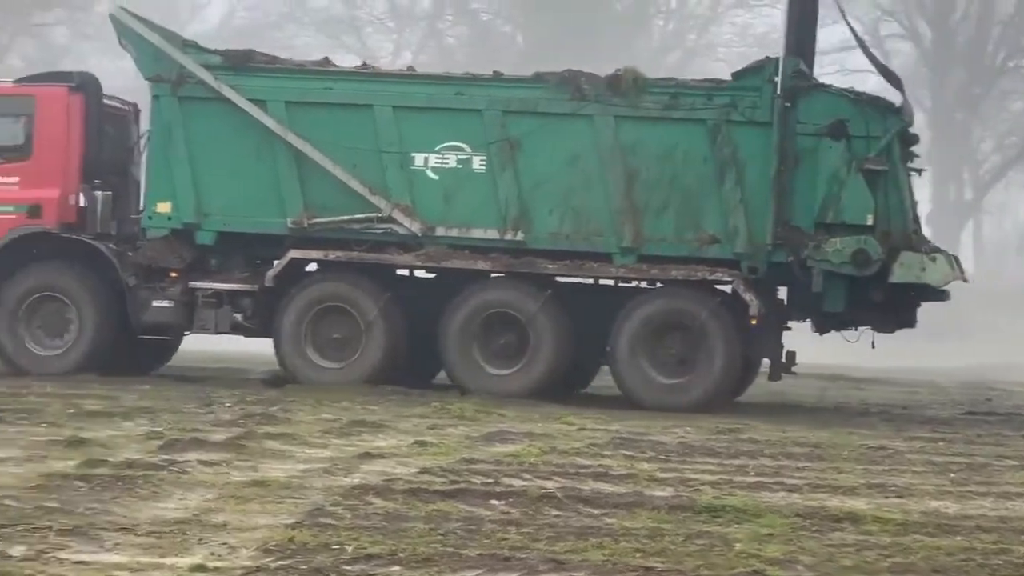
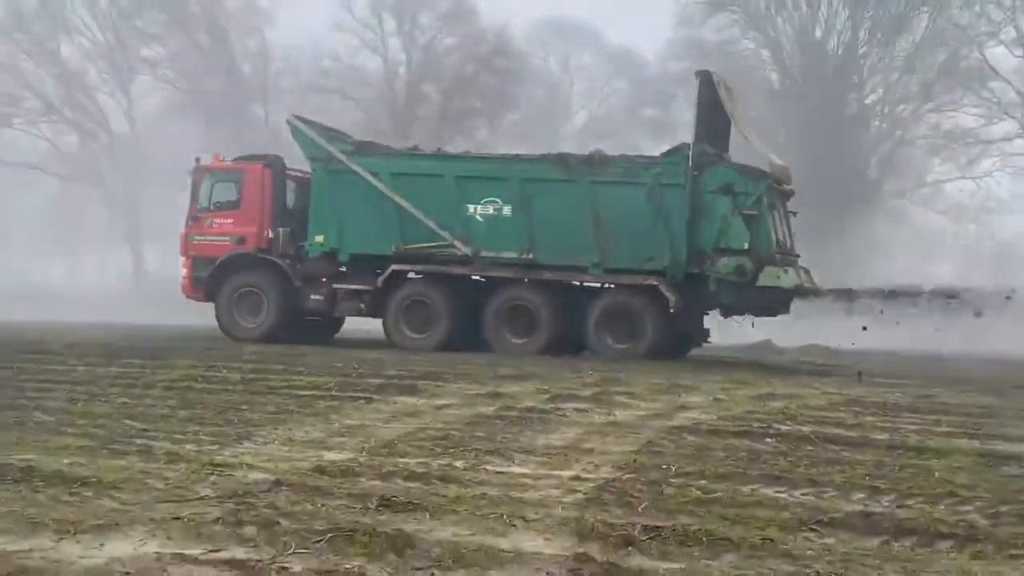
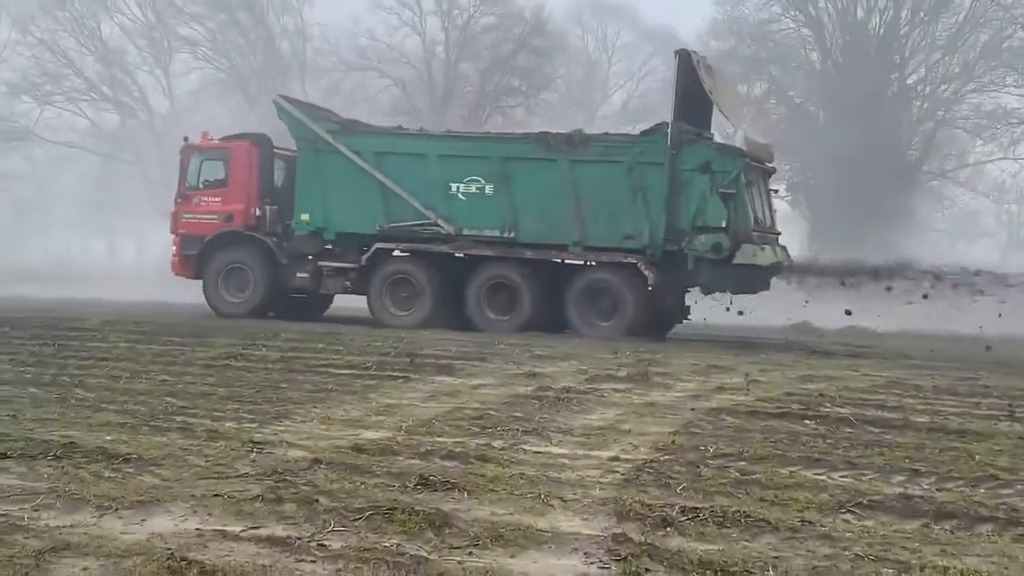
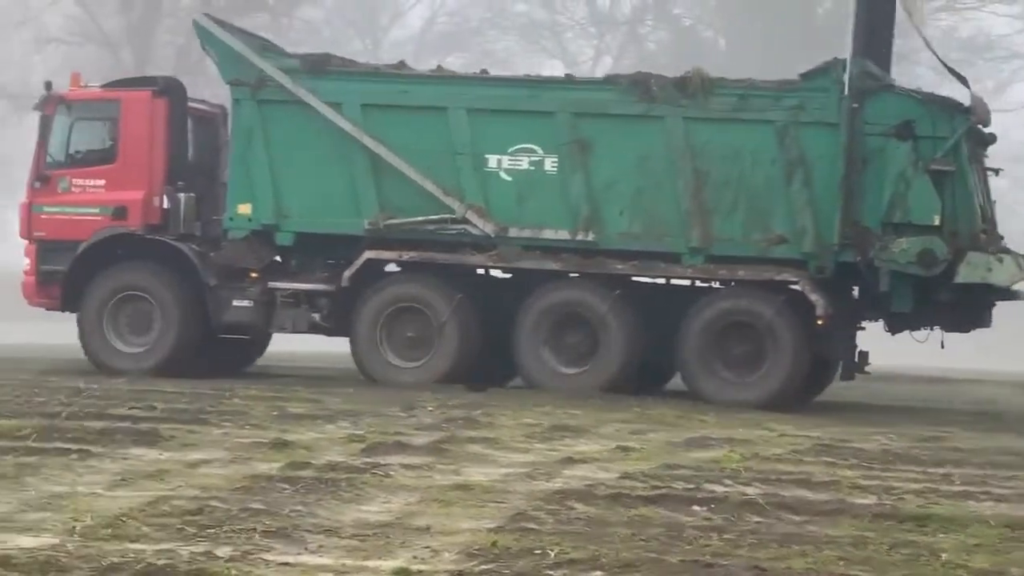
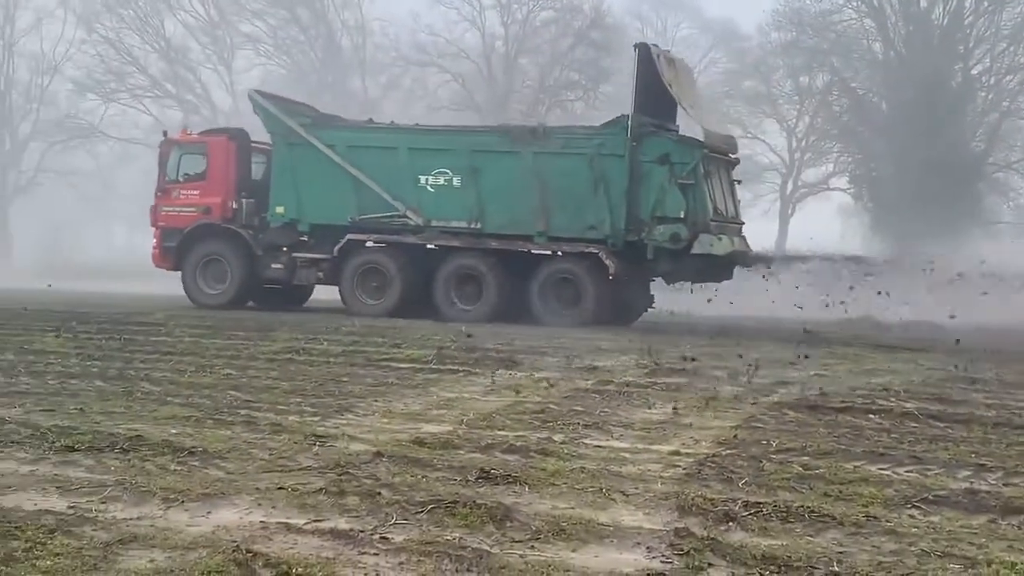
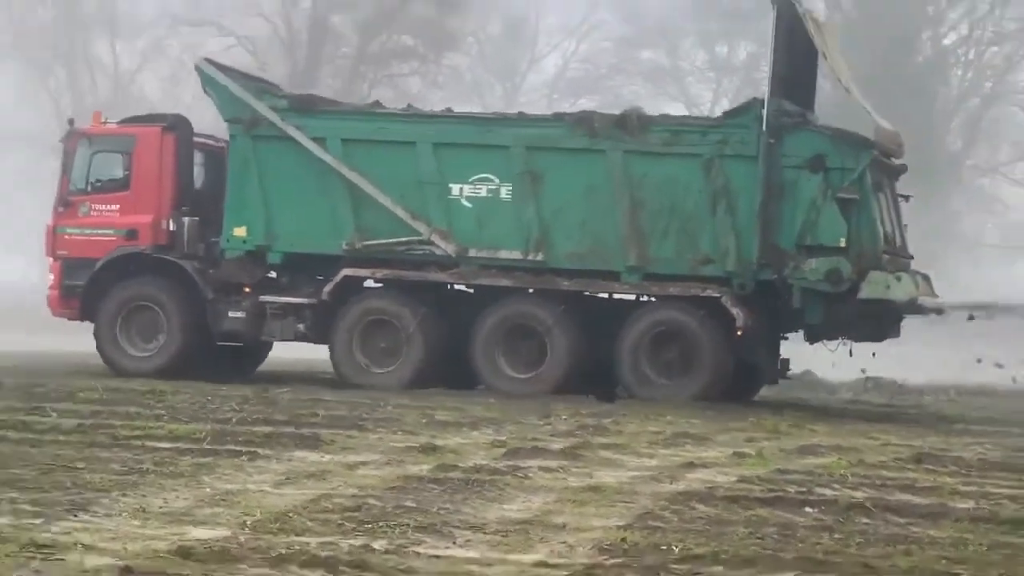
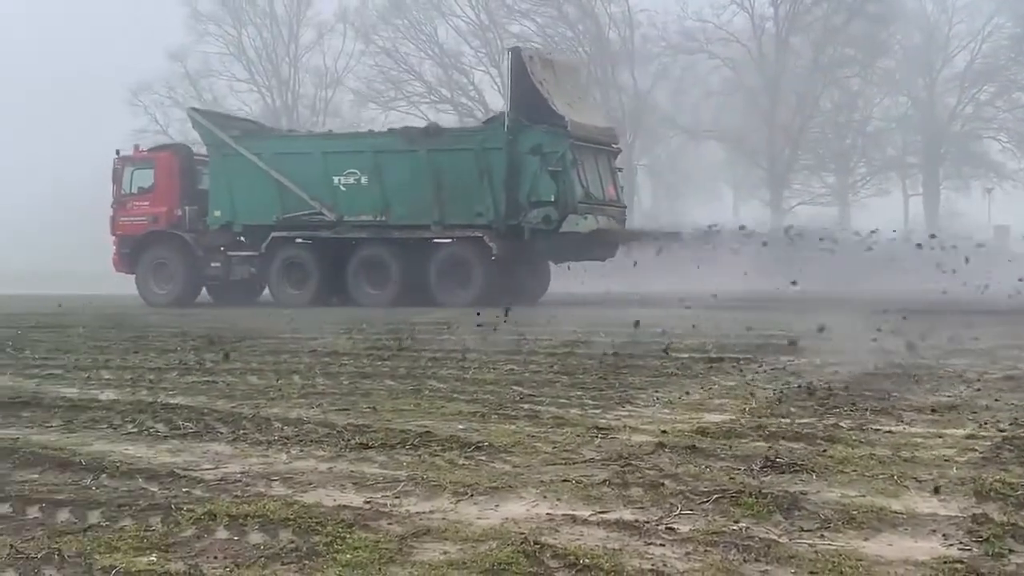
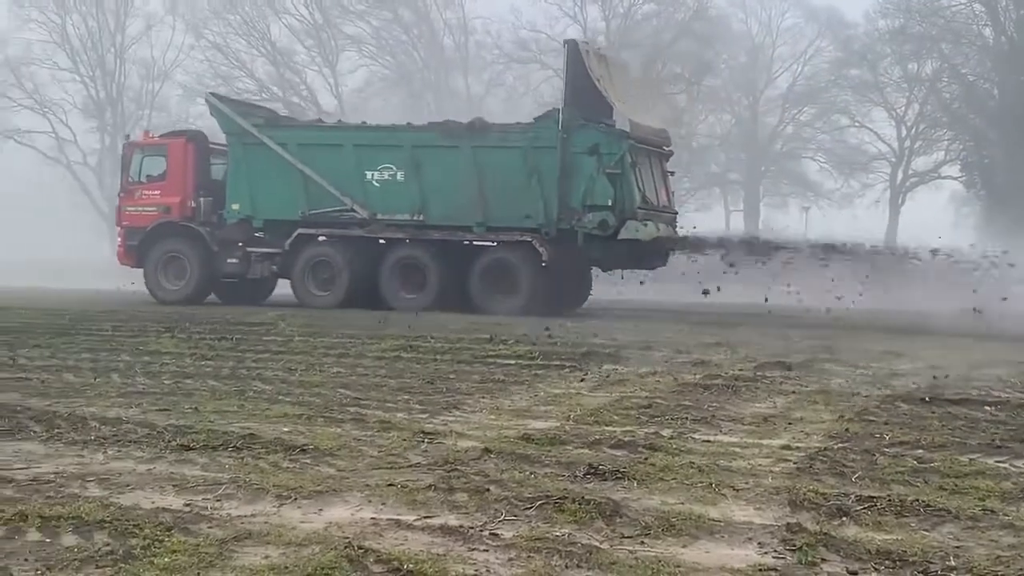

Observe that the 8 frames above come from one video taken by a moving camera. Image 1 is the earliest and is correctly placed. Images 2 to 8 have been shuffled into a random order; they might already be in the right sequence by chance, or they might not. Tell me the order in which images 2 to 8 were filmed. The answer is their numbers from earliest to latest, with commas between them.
4, 6, 2, 3, 5, 8, 7
